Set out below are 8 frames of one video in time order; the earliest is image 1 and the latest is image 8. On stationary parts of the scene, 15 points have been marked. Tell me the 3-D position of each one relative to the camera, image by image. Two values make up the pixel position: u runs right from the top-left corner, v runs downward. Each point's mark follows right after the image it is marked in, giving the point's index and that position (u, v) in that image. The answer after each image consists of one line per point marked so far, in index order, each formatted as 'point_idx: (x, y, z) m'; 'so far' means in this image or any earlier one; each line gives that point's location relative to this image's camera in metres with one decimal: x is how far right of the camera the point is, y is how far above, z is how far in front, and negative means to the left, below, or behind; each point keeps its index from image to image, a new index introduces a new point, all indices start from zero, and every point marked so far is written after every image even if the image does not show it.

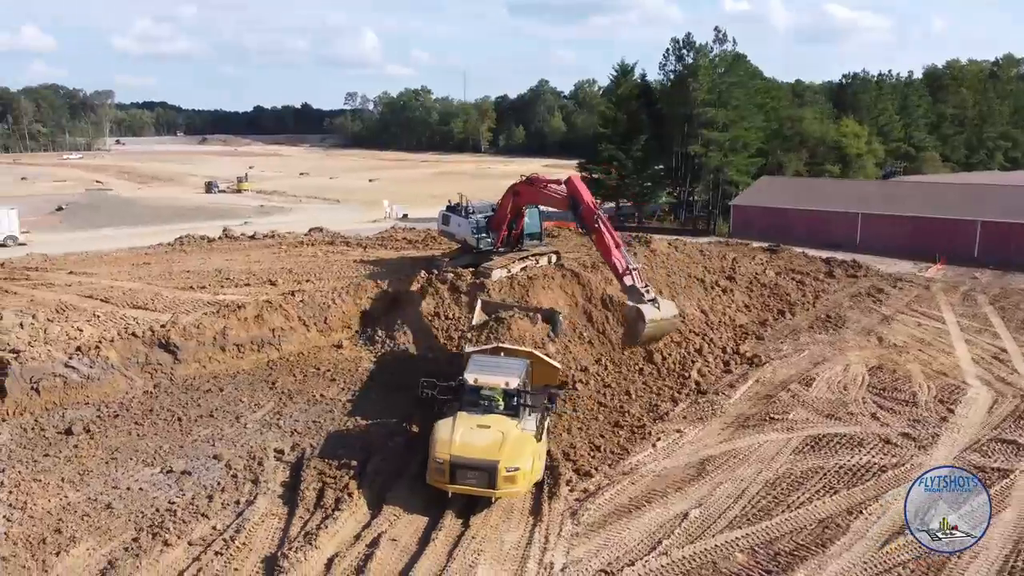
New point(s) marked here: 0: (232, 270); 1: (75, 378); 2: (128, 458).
0: (-6.2, +0.4, +18.1) m
1: (-6.6, -1.4, +12.3) m
2: (-5.1, -2.2, +10.7) m
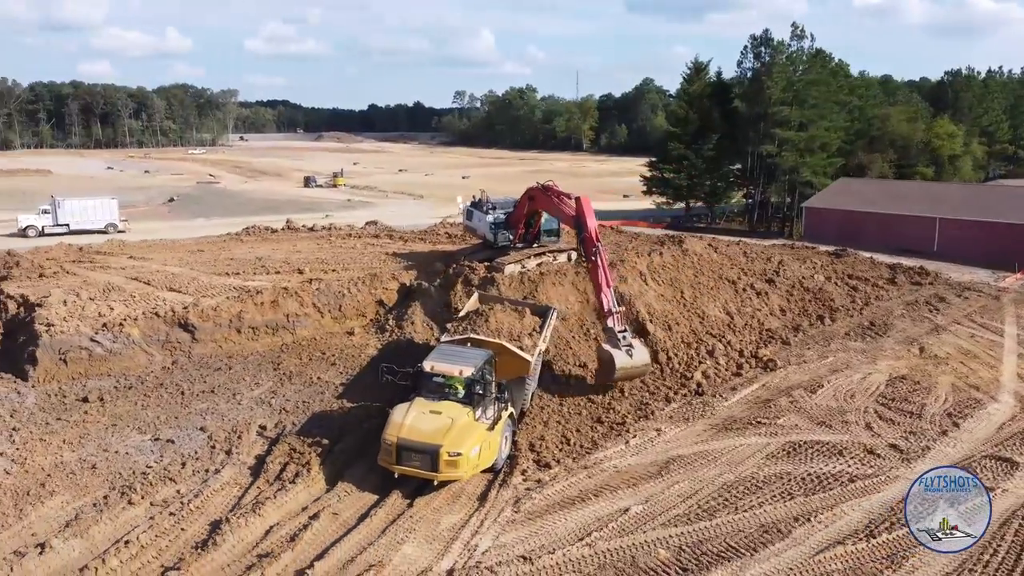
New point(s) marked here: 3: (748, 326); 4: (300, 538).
0: (-5.7, +0.7, +19.2) m
1: (-6.9, -1.1, +13.5) m
2: (-5.6, -2.0, +11.8) m
3: (+5.2, -0.9, +18.0) m
4: (-2.4, -2.8, +9.0) m
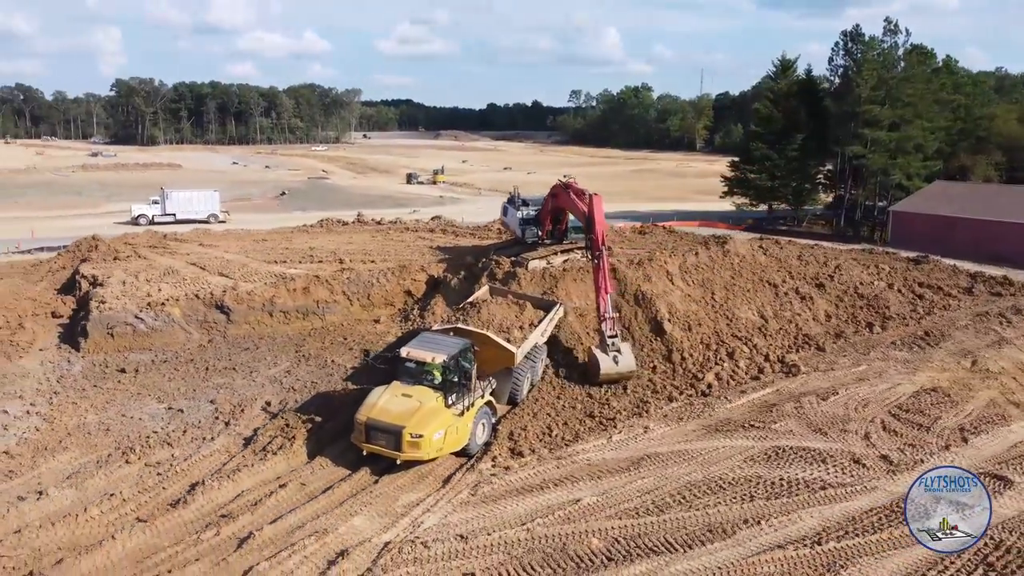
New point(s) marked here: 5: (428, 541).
0: (-4.7, +1.0, +20.3) m
1: (-6.8, -0.7, +14.9) m
2: (-5.8, -1.7, +12.9) m
3: (+5.8, -0.9, +17.5) m
4: (-3.0, -2.6, +9.8) m
5: (-1.0, -2.9, +9.2) m
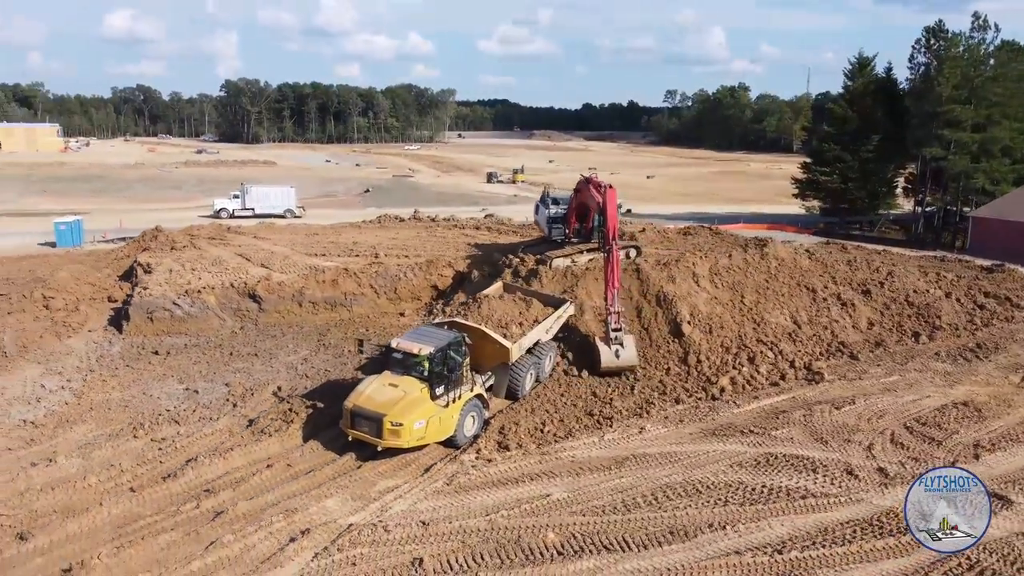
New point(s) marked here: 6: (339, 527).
0: (-3.8, +1.2, +20.9) m
1: (-6.5, -0.5, +15.8) m
2: (-5.7, -1.5, +13.8) m
3: (+6.4, -1.0, +17.0) m
4: (-3.4, -2.5, +10.3) m
5: (-1.4, -2.8, +9.5) m
6: (-2.0, -2.8, +9.4) m
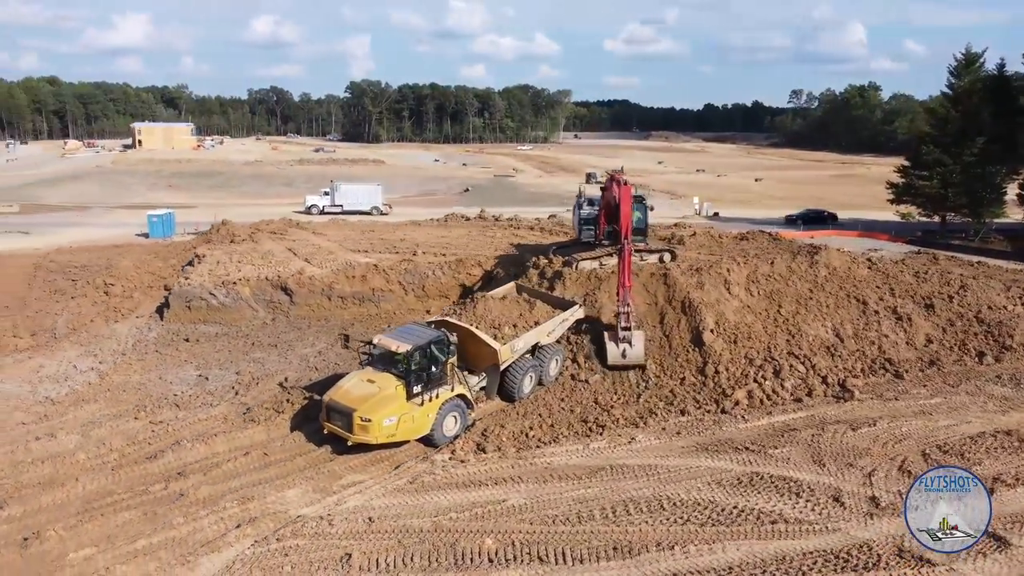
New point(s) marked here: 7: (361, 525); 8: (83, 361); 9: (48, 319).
0: (-2.6, +1.2, +21.3) m
1: (-6.1, -0.3, +16.5) m
2: (-5.7, -1.3, +14.5) m
3: (+6.8, -1.3, +15.9) m
4: (-3.9, -2.4, +10.7) m
5: (-2.1, -2.7, +9.6) m
6: (-2.7, -2.7, +9.6) m
7: (-1.7, -2.8, +9.4) m
8: (-7.7, -1.3, +14.5) m
9: (-9.5, -0.6, +16.6) m
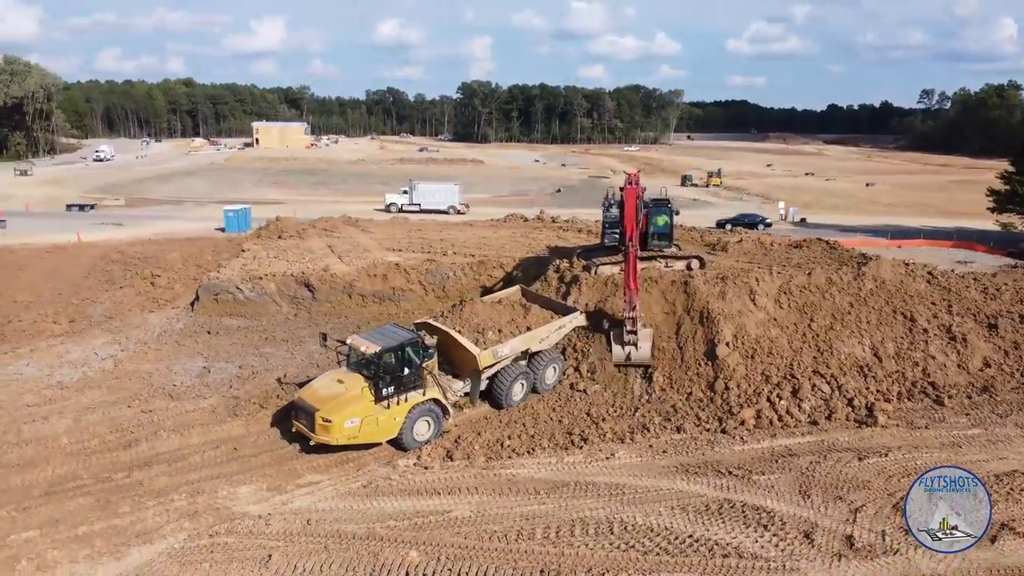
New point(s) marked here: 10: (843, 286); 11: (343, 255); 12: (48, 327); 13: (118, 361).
0: (-1.5, +1.2, +21.2) m
1: (-5.7, -0.2, +17.0) m
2: (-5.6, -1.2, +14.9) m
3: (+6.9, -1.5, +14.5) m
4: (-4.4, -2.3, +10.9) m
5: (-2.8, -2.7, +9.5) m
6: (-3.4, -2.7, +9.6) m
7: (-2.5, -2.8, +9.4) m
8: (-7.6, -1.1, +15.2) m
9: (-9.1, -0.4, +17.5) m
10: (+6.6, 0.0, +16.1) m
11: (-4.0, +0.8, +19.2) m
12: (-9.2, -0.8, +16.1) m
13: (-7.0, -1.3, +14.5) m
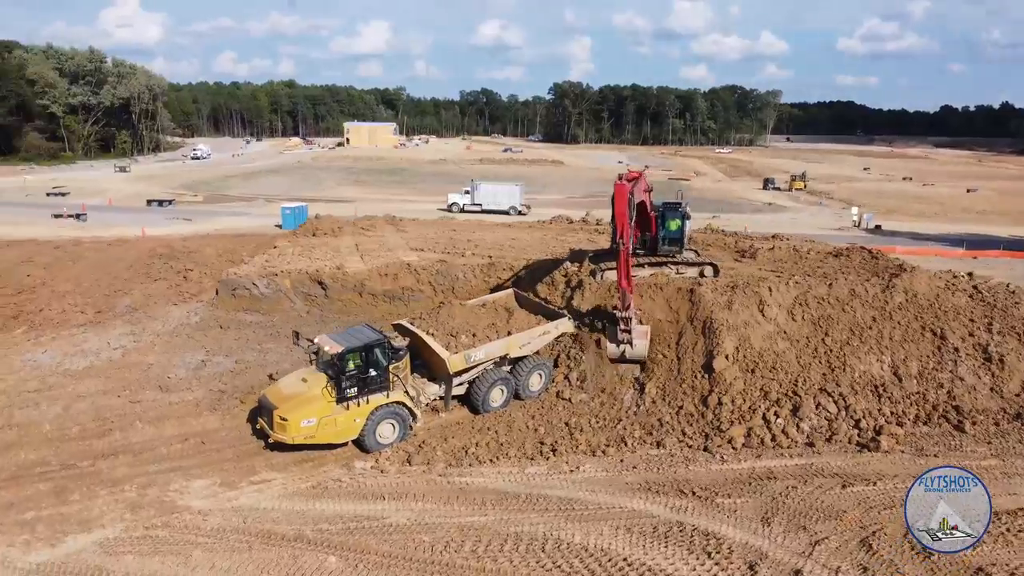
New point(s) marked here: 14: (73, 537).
0: (-0.8, +1.2, +21.0) m
1: (-5.5, -0.1, +17.3) m
2: (-5.7, -1.1, +15.2) m
3: (+6.7, -1.8, +13.4) m
4: (-4.9, -2.2, +11.1) m
5: (-3.5, -2.7, +9.6) m
6: (-4.1, -2.6, +9.7) m
7: (-3.2, -2.7, +9.4) m
8: (-7.6, -1.0, +15.7) m
9: (-8.8, -0.2, +18.2) m
10: (+6.6, -0.2, +15.0) m
11: (-3.5, +0.8, +19.4) m
12: (-9.1, -0.6, +16.8) m
13: (-7.1, -1.2, +15.0) m
14: (-4.9, -2.8, +9.1) m
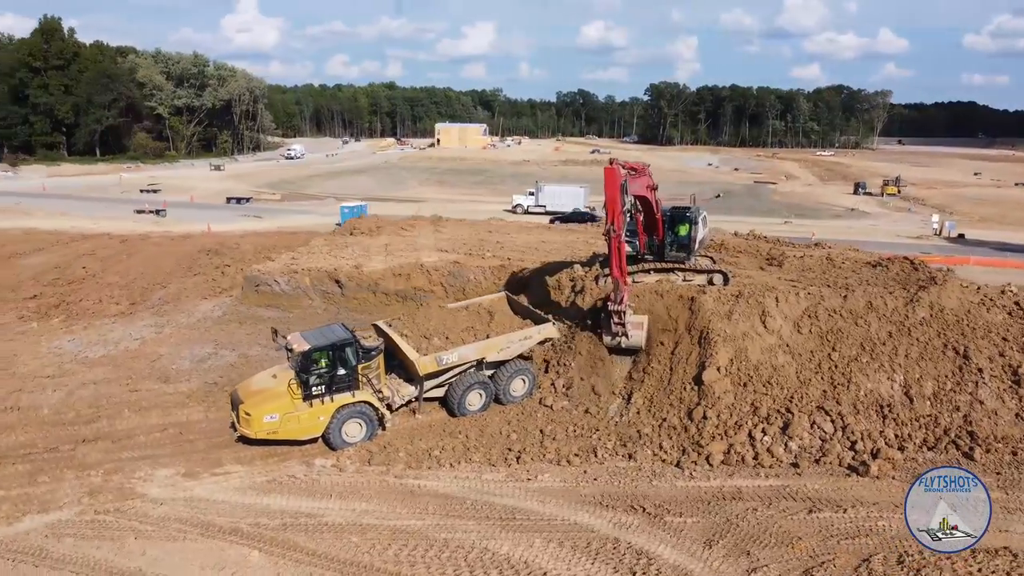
0: (-0.1, +1.1, +20.9) m
1: (-5.2, 0.0, +17.8) m
2: (-5.6, -1.0, +15.8) m
3: (+6.4, -2.0, +12.5) m
4: (-5.5, -2.1, +11.6) m
5: (-4.2, -2.6, +9.9) m
6: (-4.8, -2.6, +10.1) m
7: (-4.0, -2.7, +9.7) m
8: (-7.5, -0.8, +16.5) m
9: (-8.3, 0.0, +19.1) m
10: (+6.5, -0.4, +14.1) m
11: (-2.9, +0.8, +19.6) m
12: (-8.8, -0.4, +17.8) m
13: (-7.1, -1.0, +15.7) m
14: (-5.7, -2.7, +9.6) m
